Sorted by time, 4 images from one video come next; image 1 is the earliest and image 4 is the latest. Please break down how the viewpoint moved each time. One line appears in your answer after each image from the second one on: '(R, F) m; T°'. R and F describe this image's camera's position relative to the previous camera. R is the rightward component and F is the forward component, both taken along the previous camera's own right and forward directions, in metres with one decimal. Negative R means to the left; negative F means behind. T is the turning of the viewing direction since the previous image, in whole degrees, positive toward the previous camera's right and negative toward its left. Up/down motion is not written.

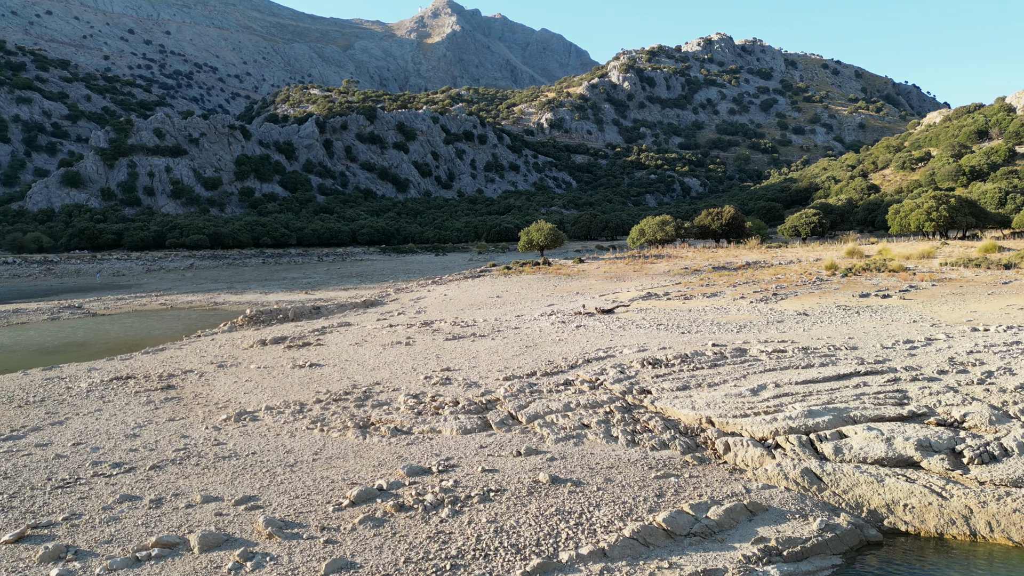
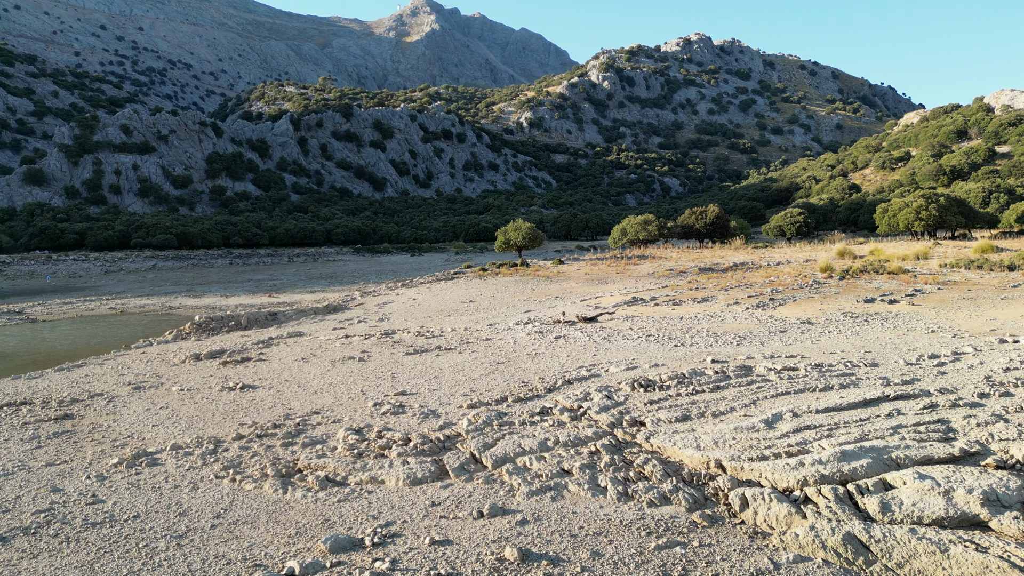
(+0.2, +2.0) m; +2°
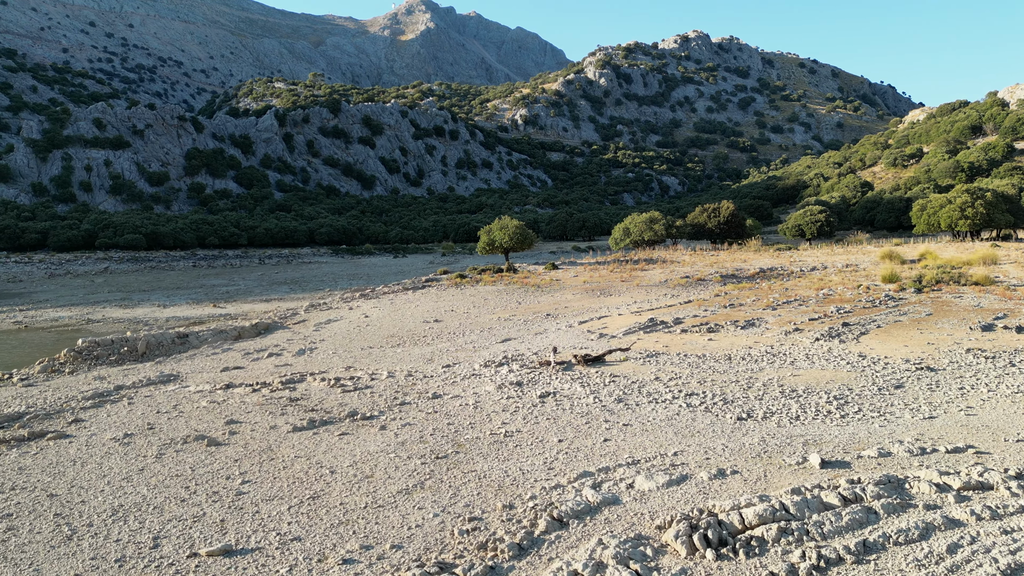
(+0.5, +5.5) m; 0°
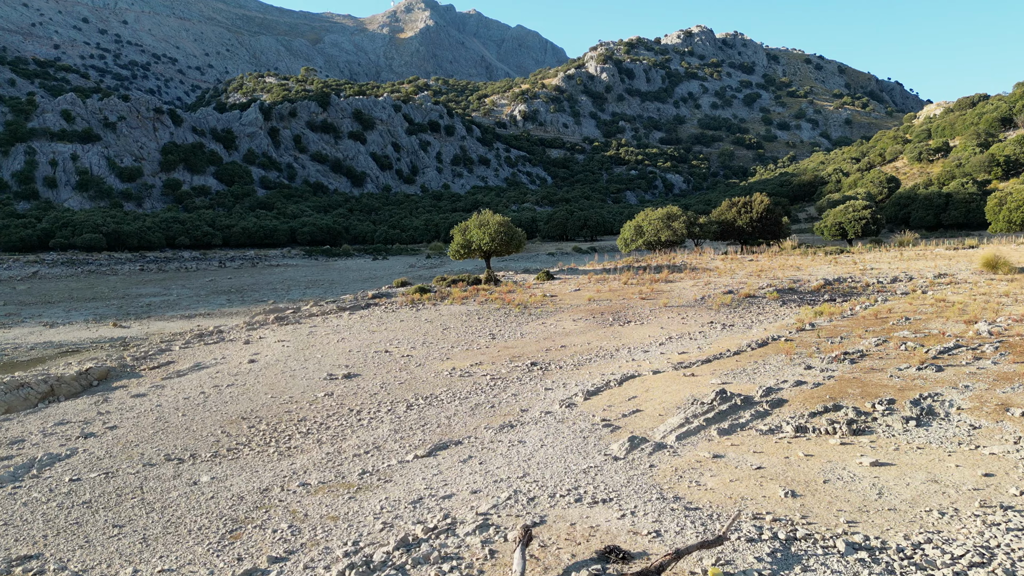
(+0.6, +7.3) m; 0°
